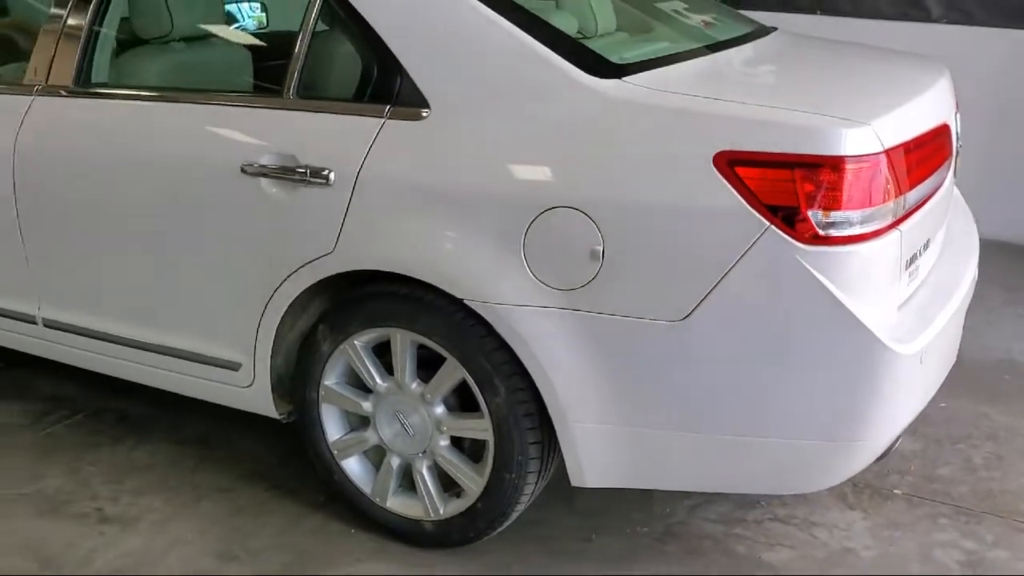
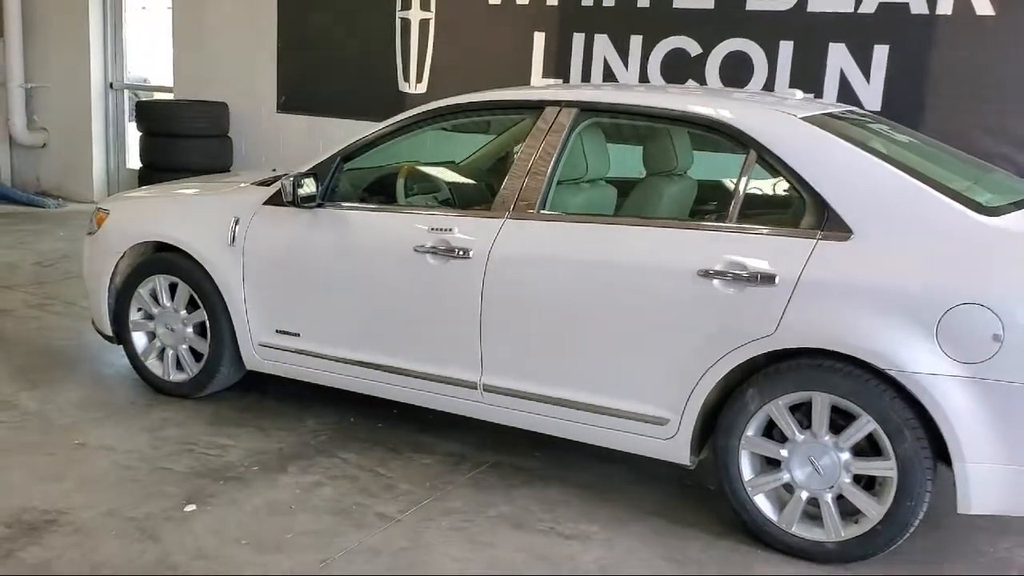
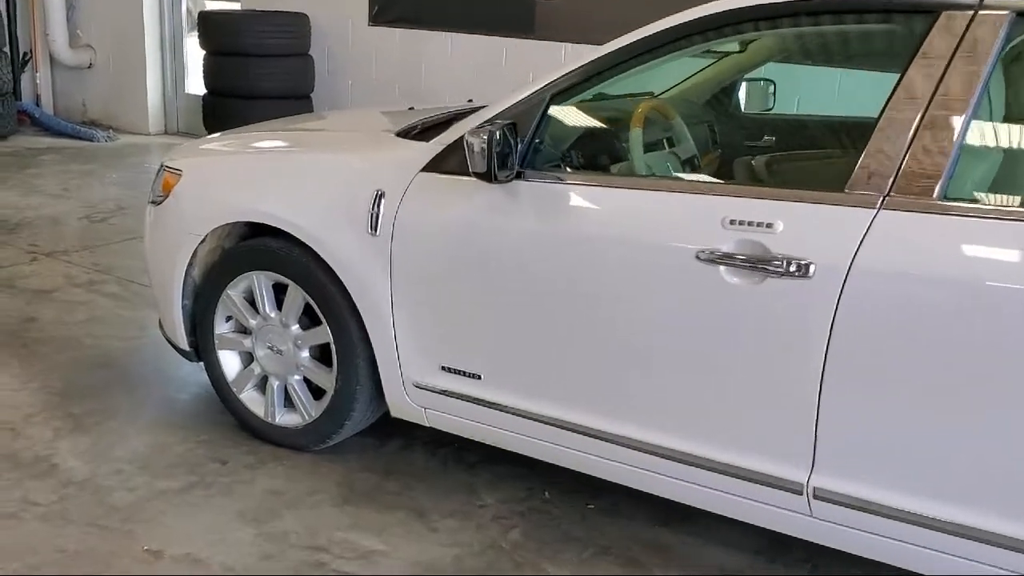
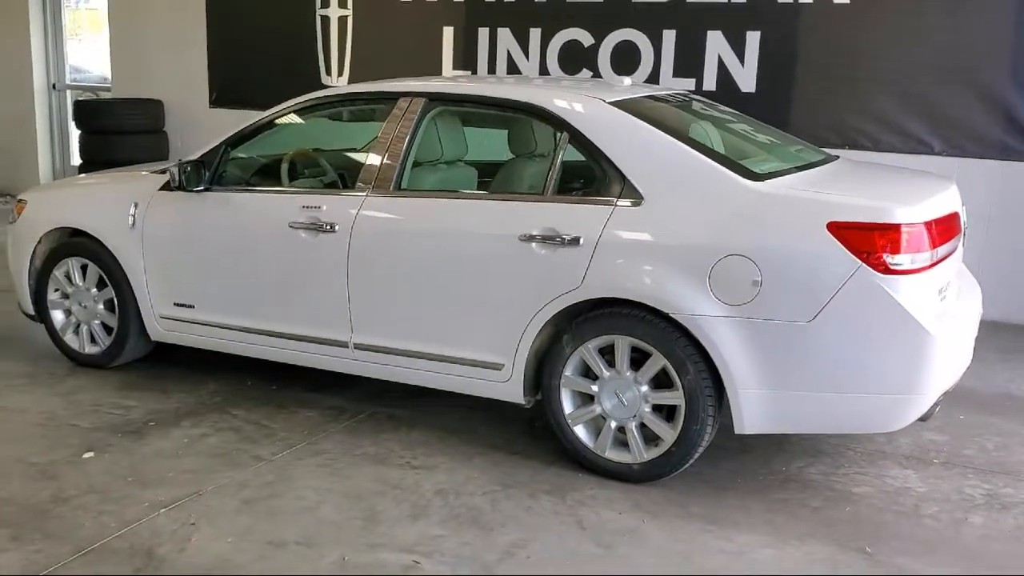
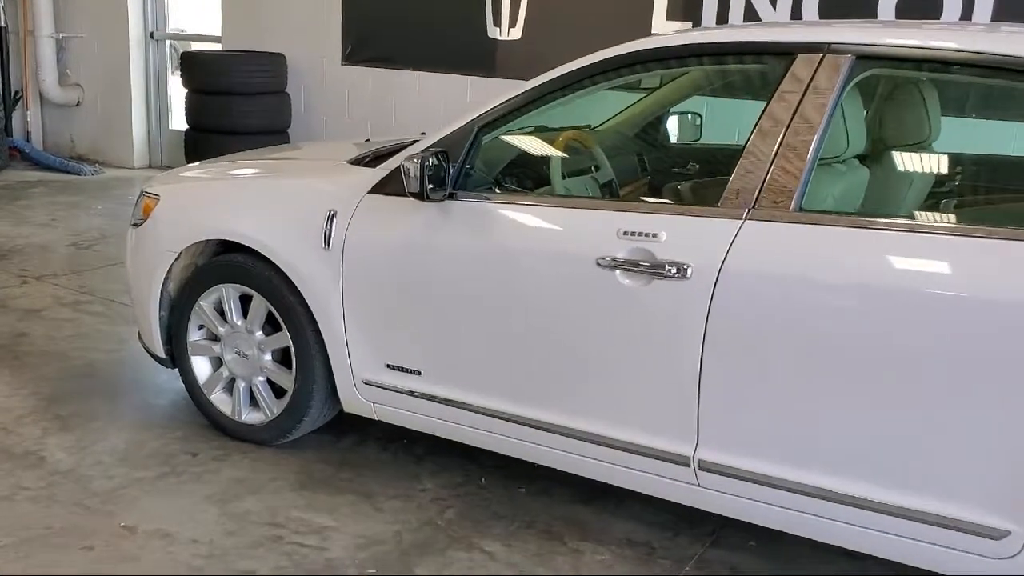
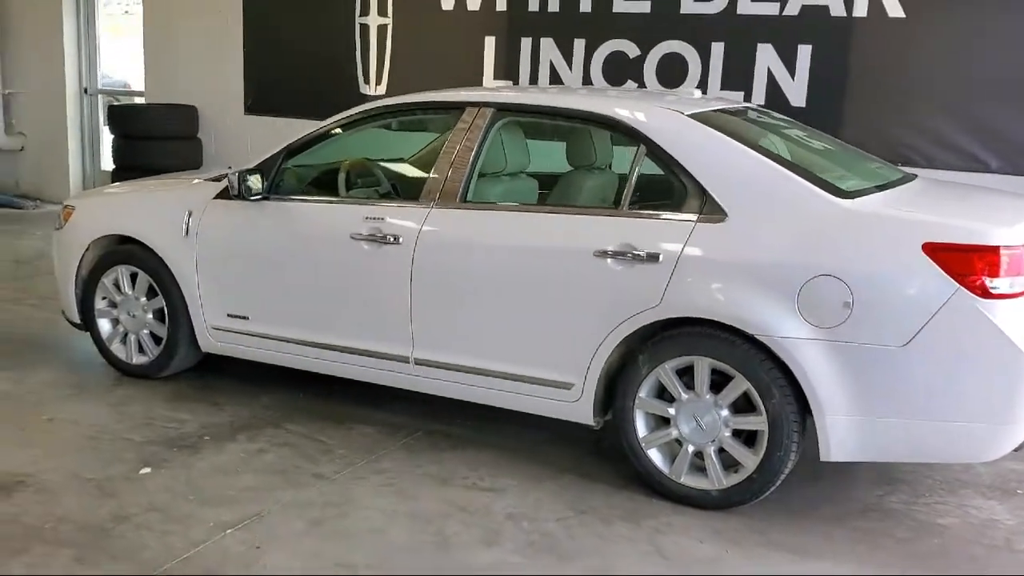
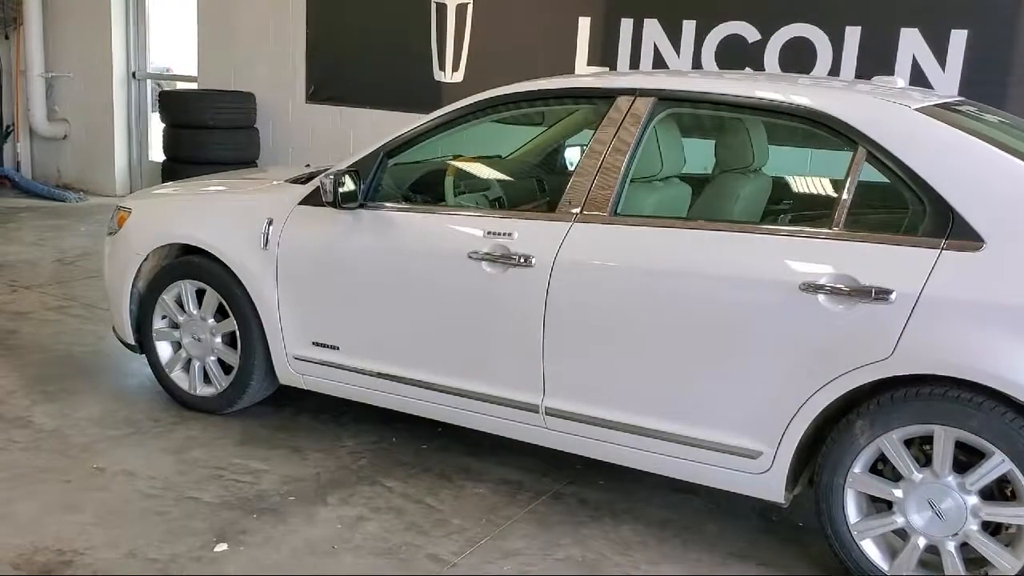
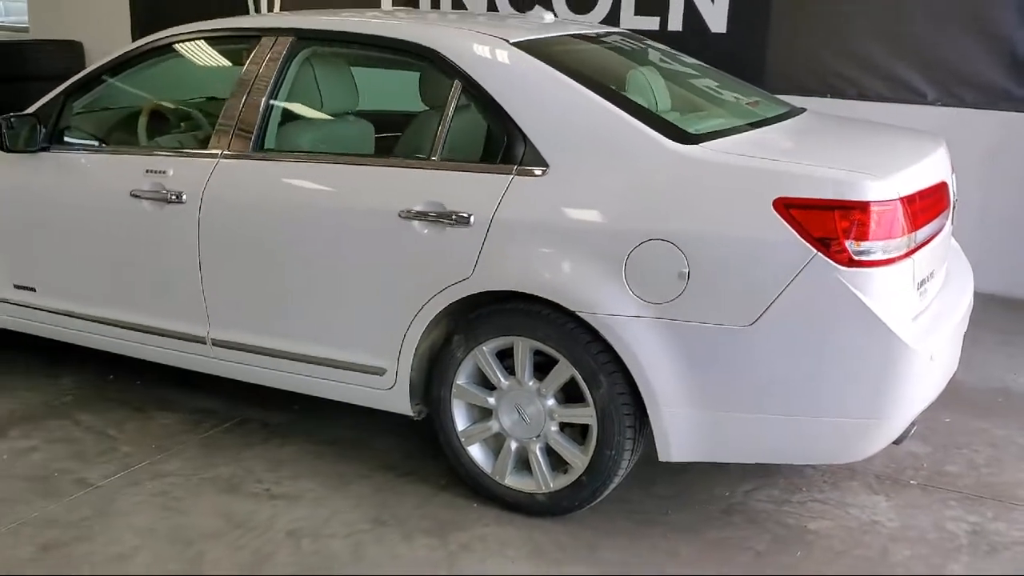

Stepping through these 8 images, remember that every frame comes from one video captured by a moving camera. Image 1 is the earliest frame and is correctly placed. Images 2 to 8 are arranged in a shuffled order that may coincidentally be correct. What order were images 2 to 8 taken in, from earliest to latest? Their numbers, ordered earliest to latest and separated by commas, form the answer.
8, 4, 6, 2, 7, 5, 3
